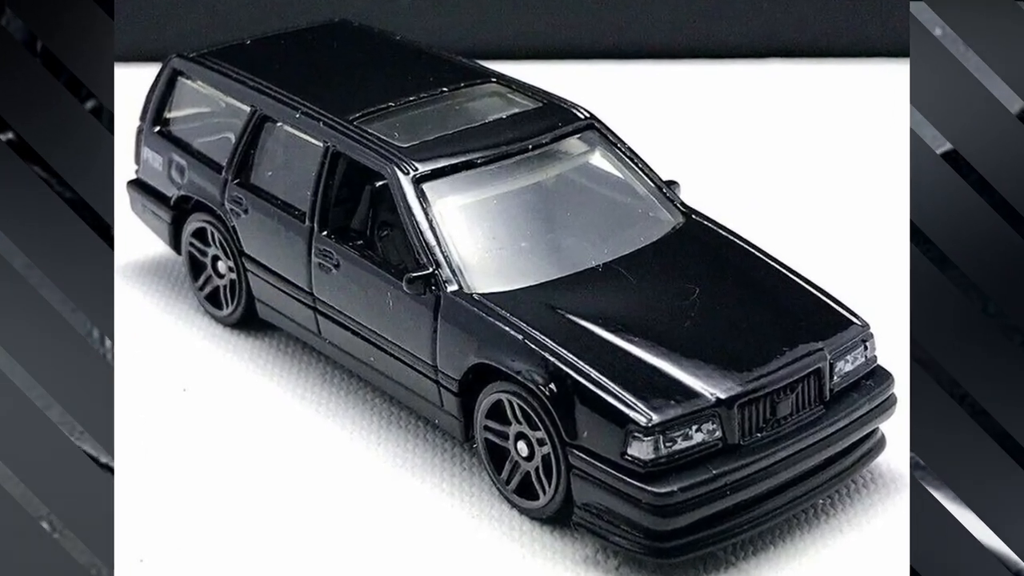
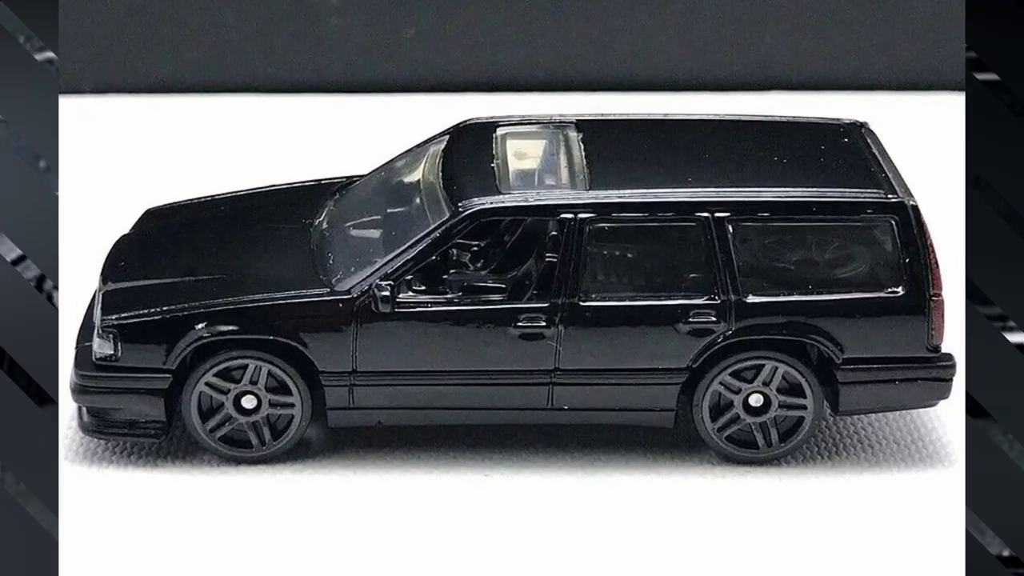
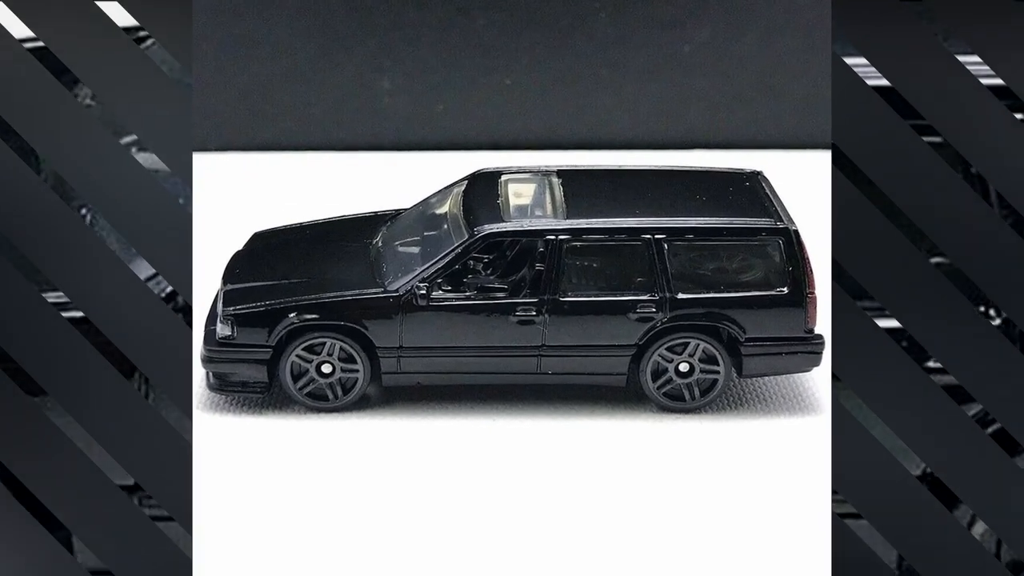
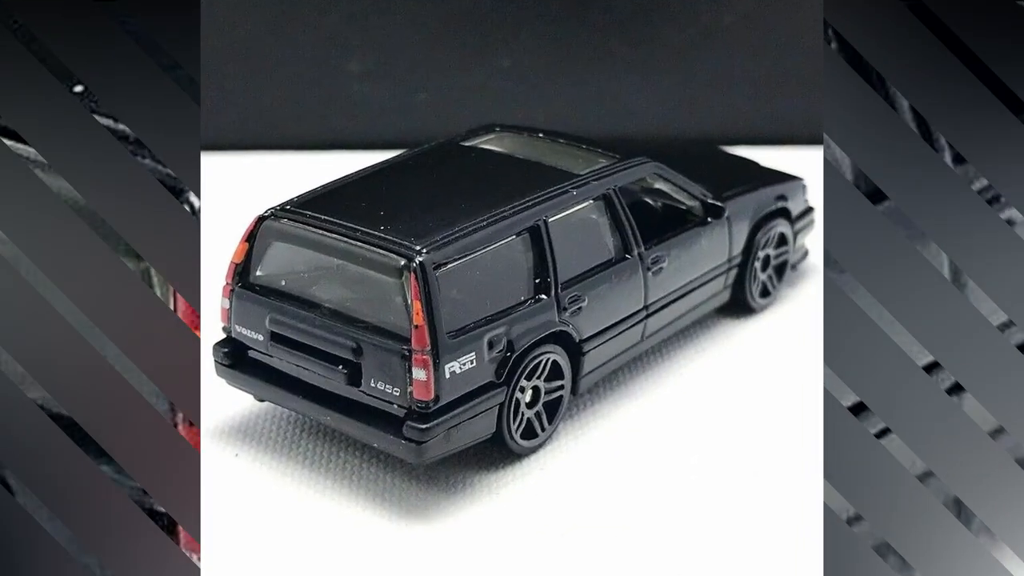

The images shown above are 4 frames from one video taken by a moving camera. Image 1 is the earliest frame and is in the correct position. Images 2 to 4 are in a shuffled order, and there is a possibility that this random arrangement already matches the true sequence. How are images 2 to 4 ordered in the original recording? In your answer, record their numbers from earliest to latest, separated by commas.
3, 2, 4
